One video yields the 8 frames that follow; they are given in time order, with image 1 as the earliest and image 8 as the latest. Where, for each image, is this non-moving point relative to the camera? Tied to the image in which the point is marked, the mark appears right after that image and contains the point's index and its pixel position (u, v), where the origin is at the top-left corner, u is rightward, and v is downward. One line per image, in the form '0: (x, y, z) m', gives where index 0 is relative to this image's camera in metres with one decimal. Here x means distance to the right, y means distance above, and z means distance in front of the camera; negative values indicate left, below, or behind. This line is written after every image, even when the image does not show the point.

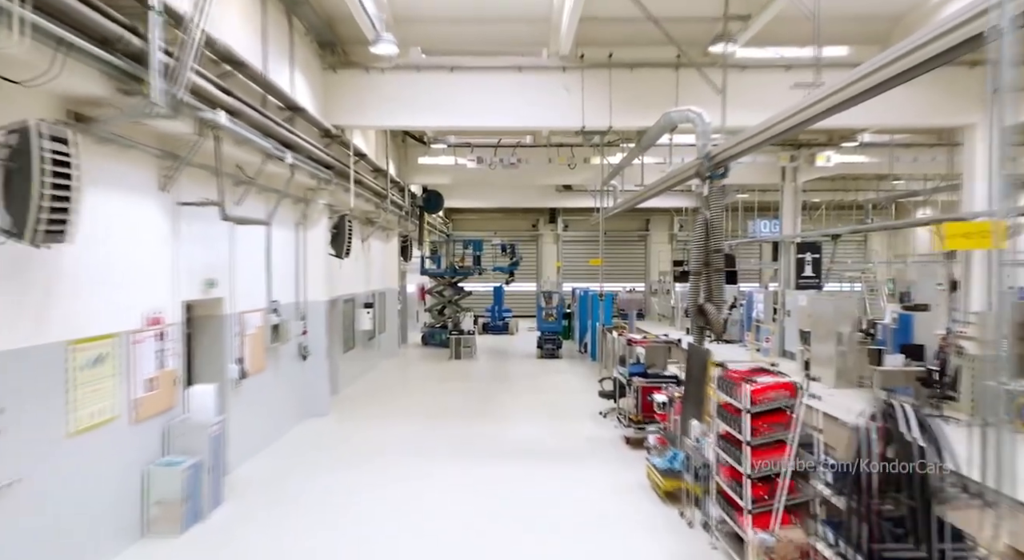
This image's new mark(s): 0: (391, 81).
0: (-1.2, +2.0, +6.4) m
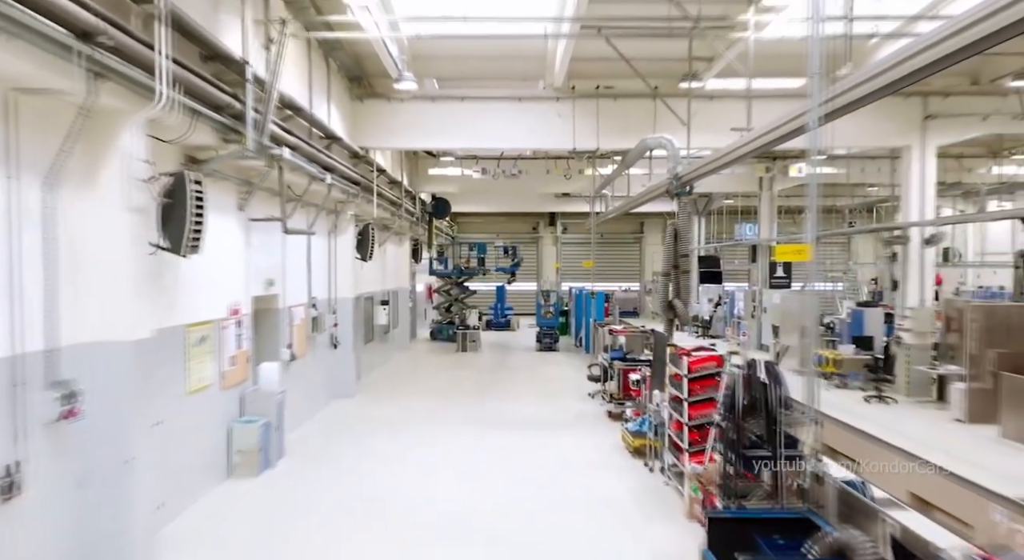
0: (-1.2, +2.0, +7.5) m
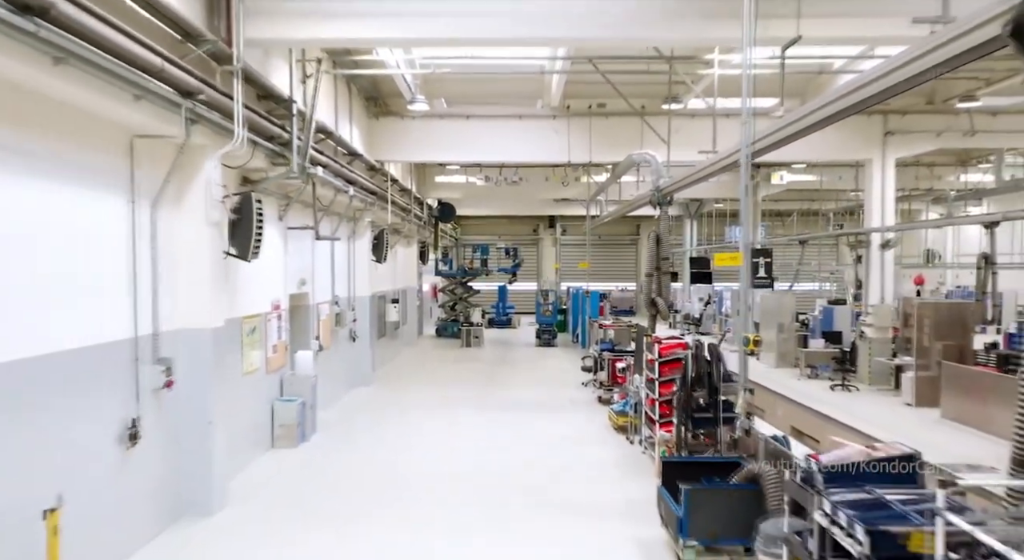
0: (-1.2, +2.0, +8.3) m
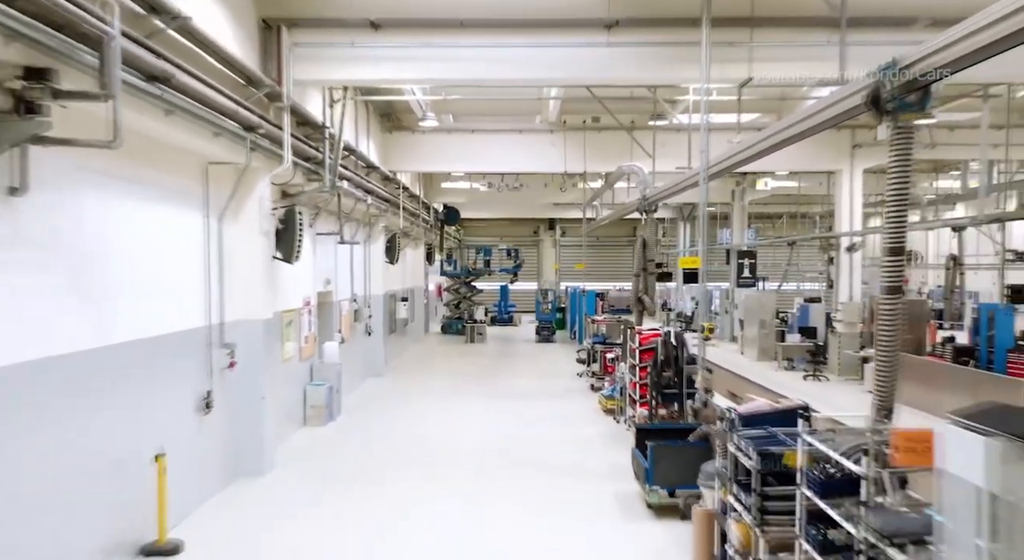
0: (-1.2, +2.0, +9.1) m
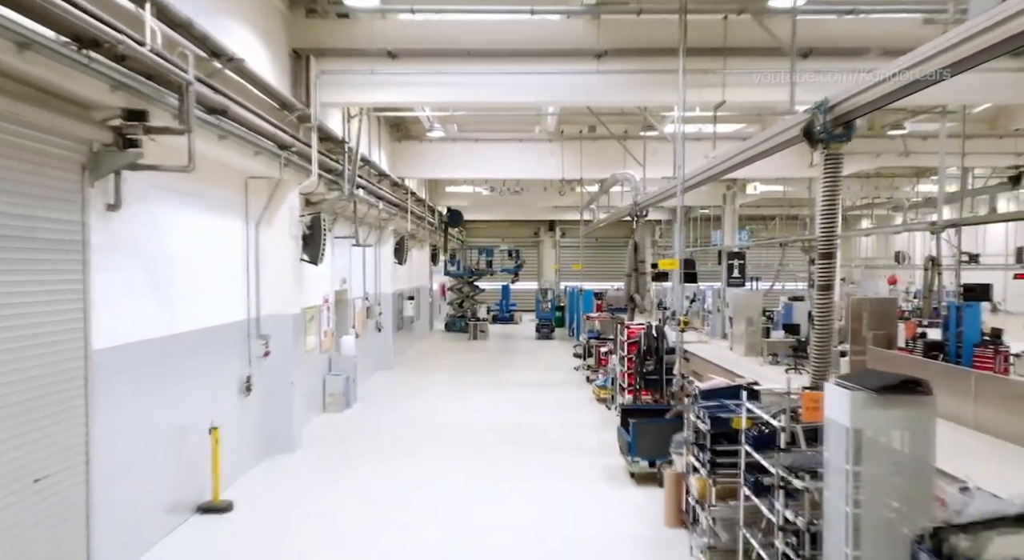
0: (-1.2, +2.1, +9.8) m
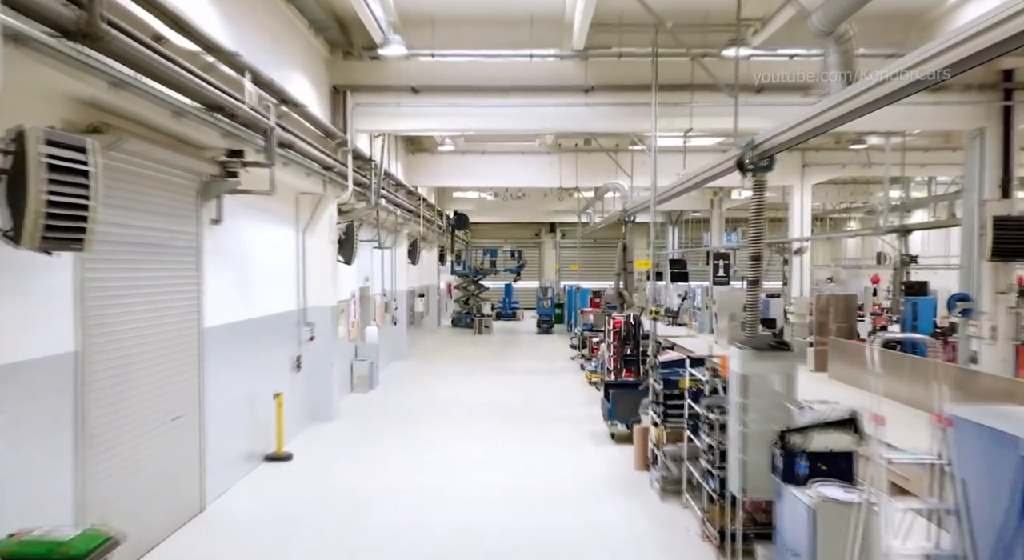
0: (-1.1, +2.1, +10.9) m
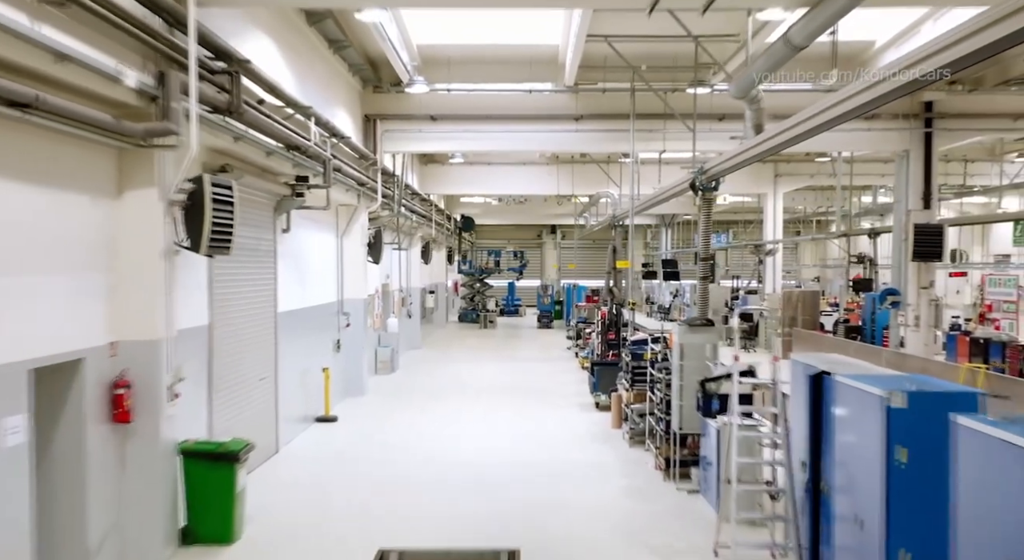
0: (-1.1, +2.1, +12.1) m
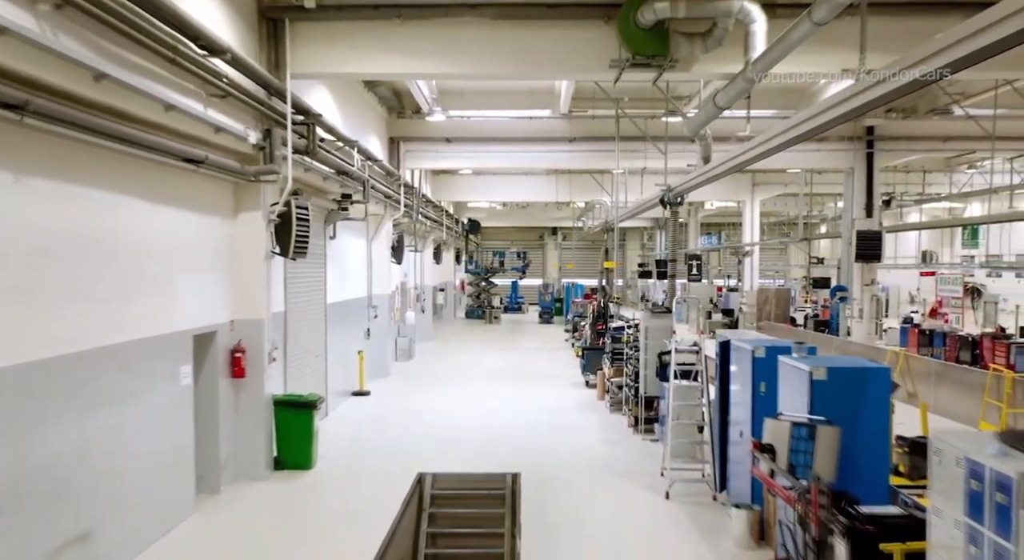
0: (-1.0, +2.2, +13.5) m
